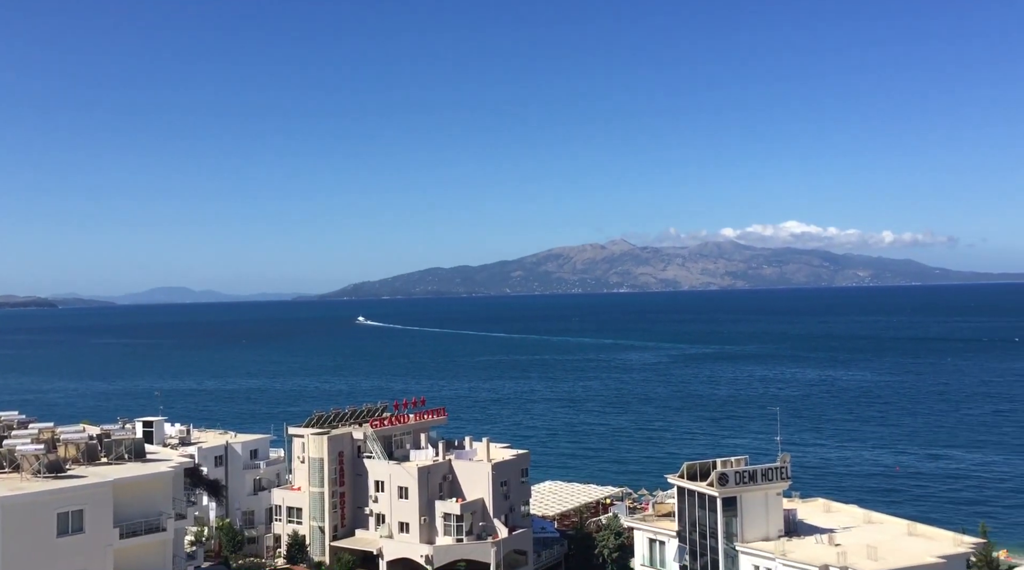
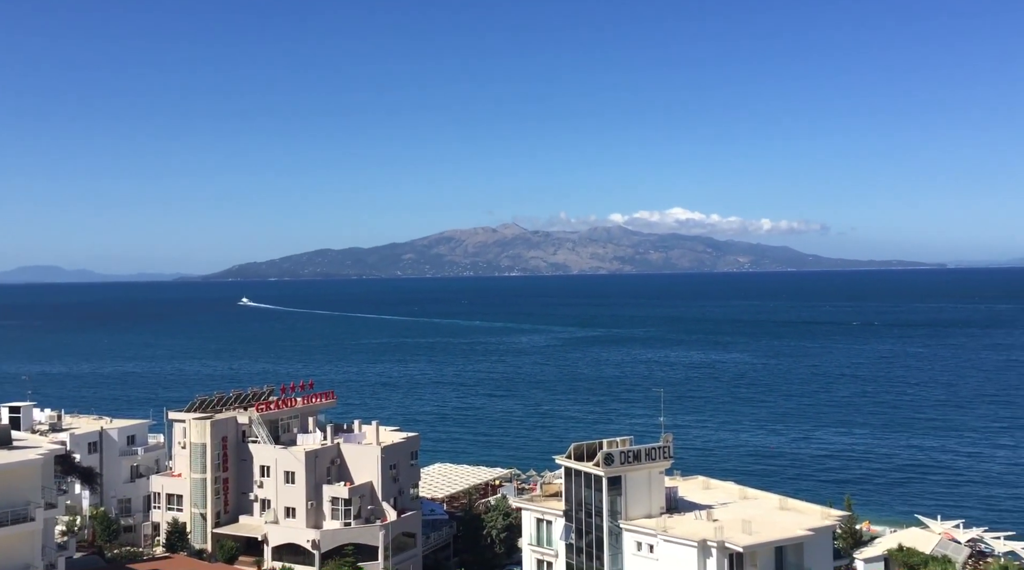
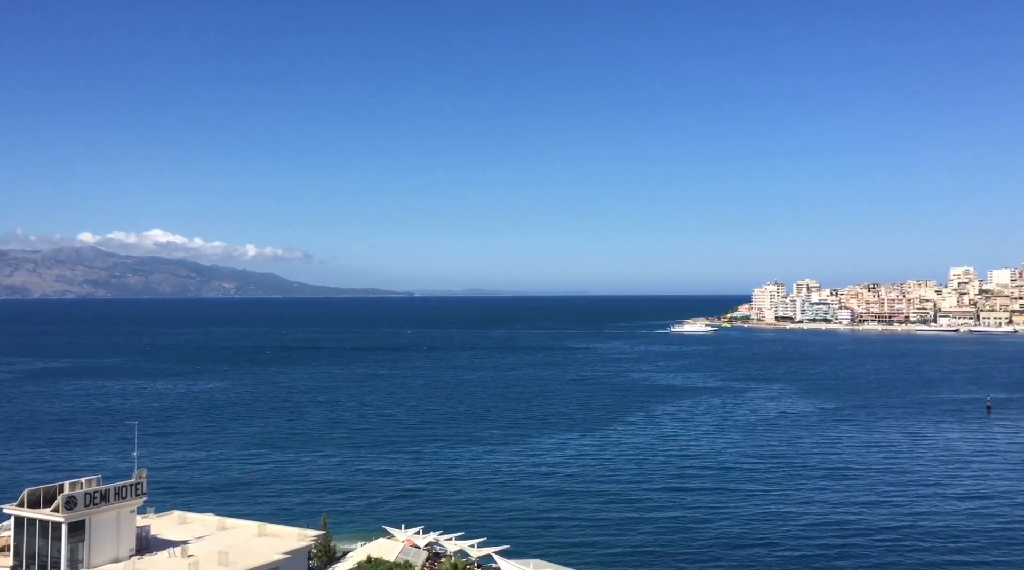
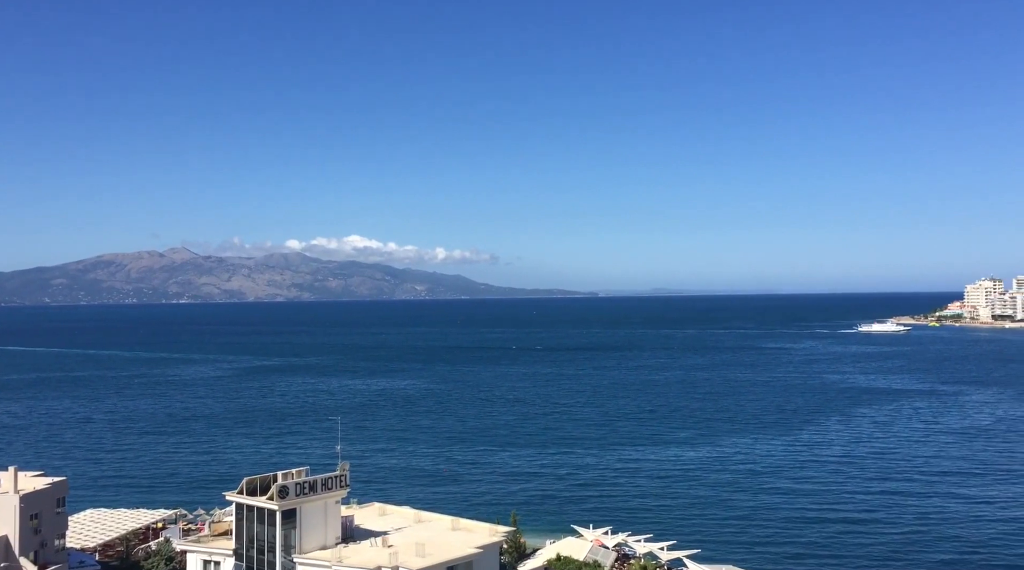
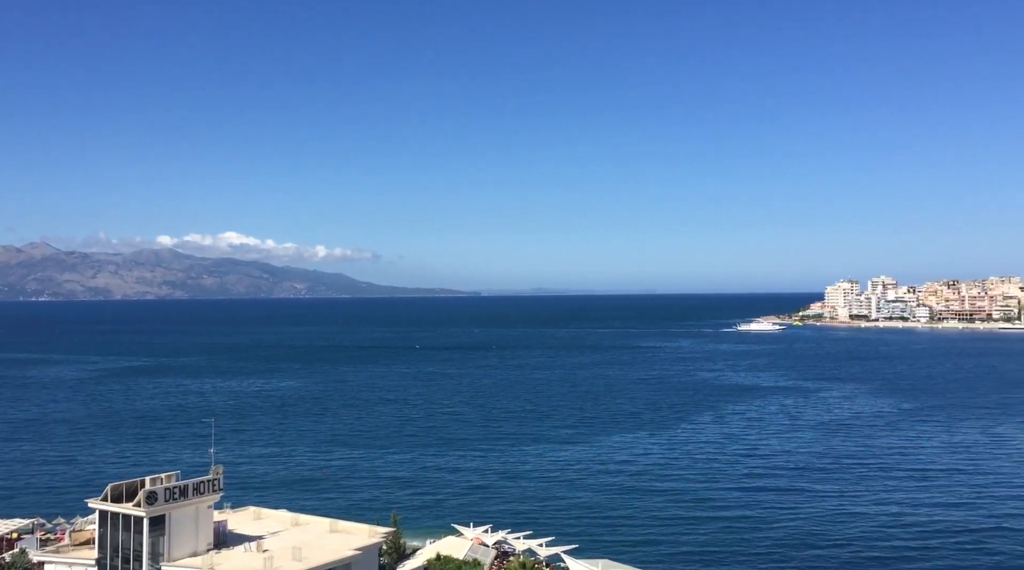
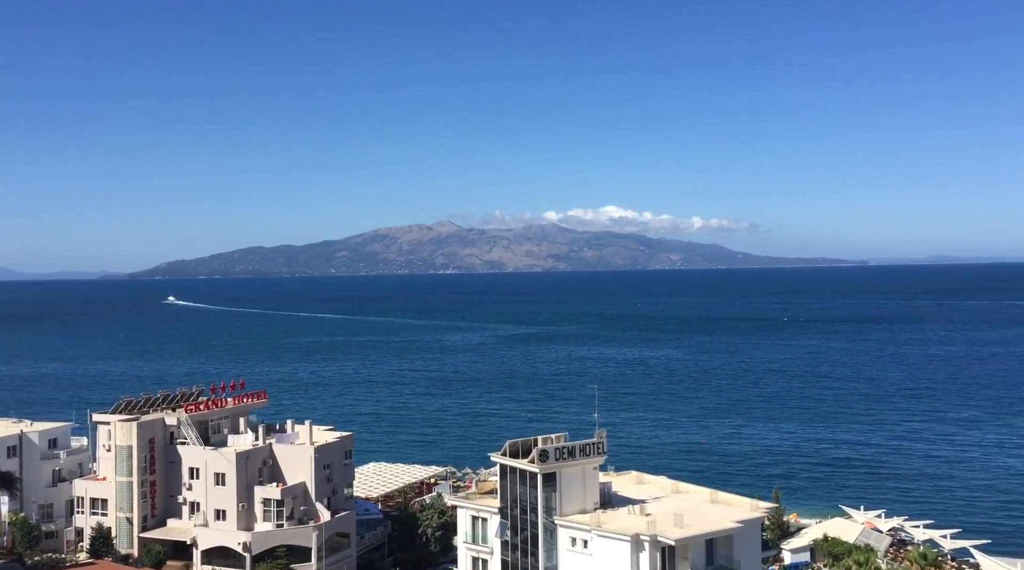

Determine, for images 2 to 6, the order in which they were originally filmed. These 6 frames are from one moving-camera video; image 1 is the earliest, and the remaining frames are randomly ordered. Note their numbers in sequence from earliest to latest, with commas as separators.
2, 6, 4, 5, 3
